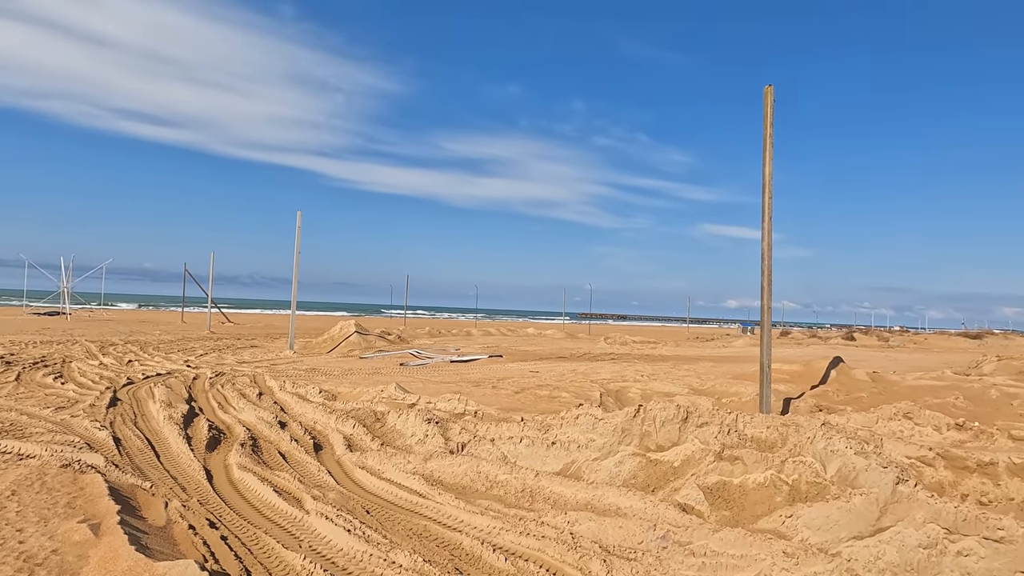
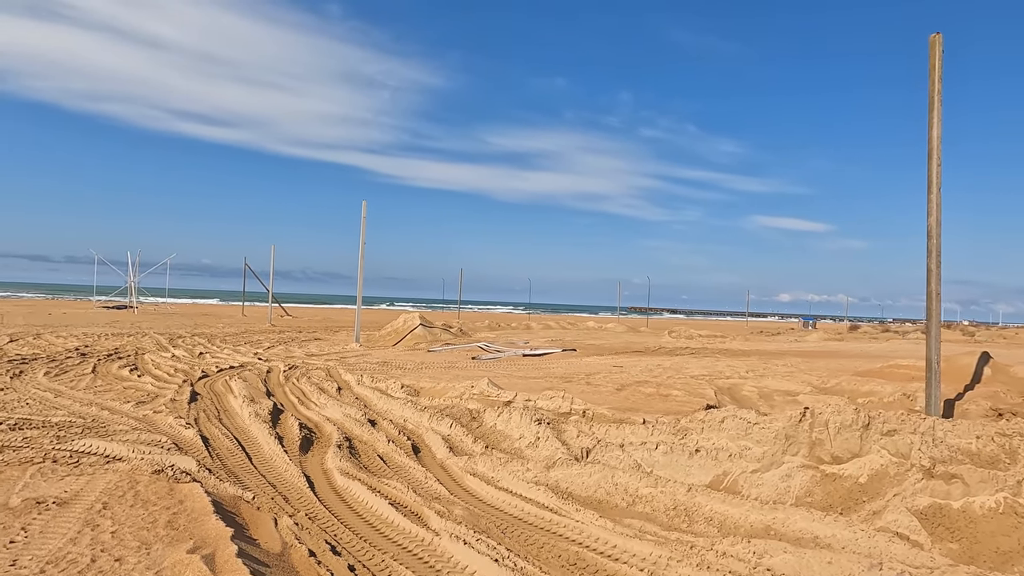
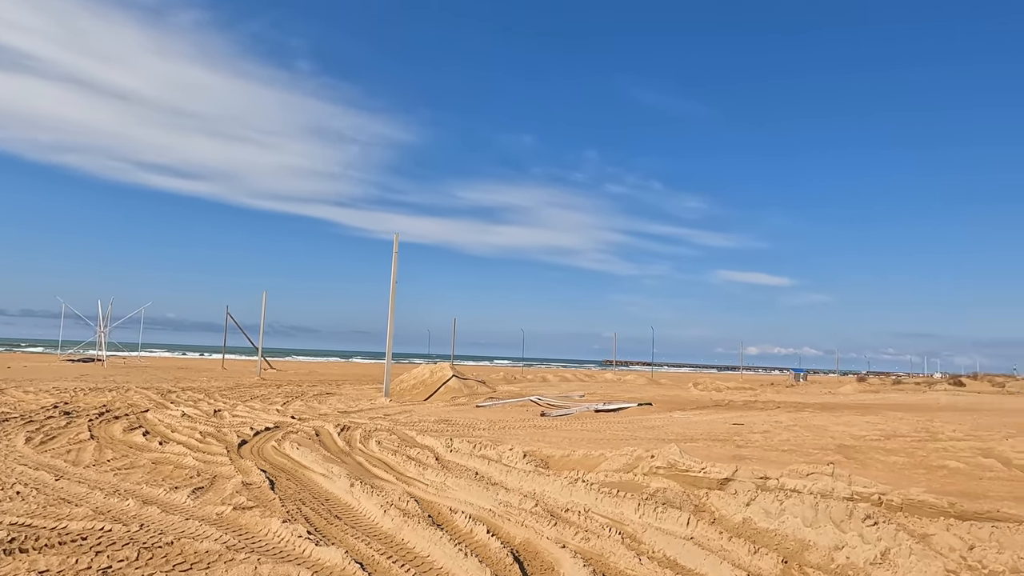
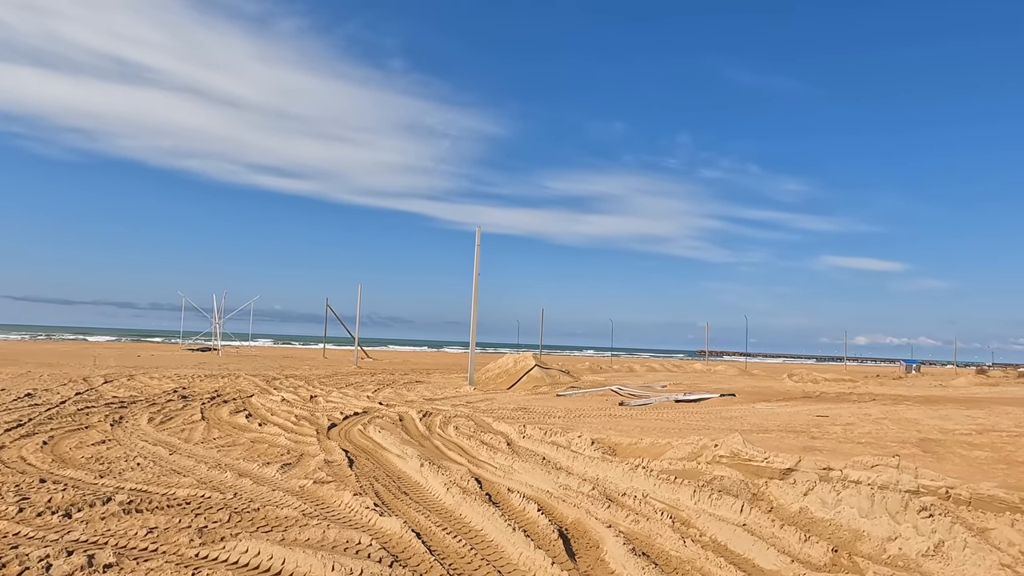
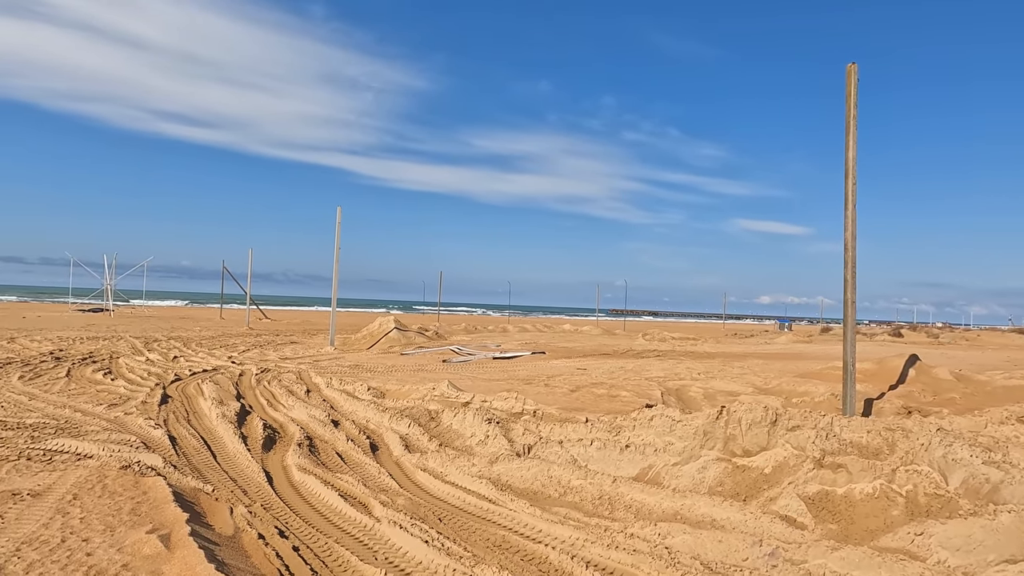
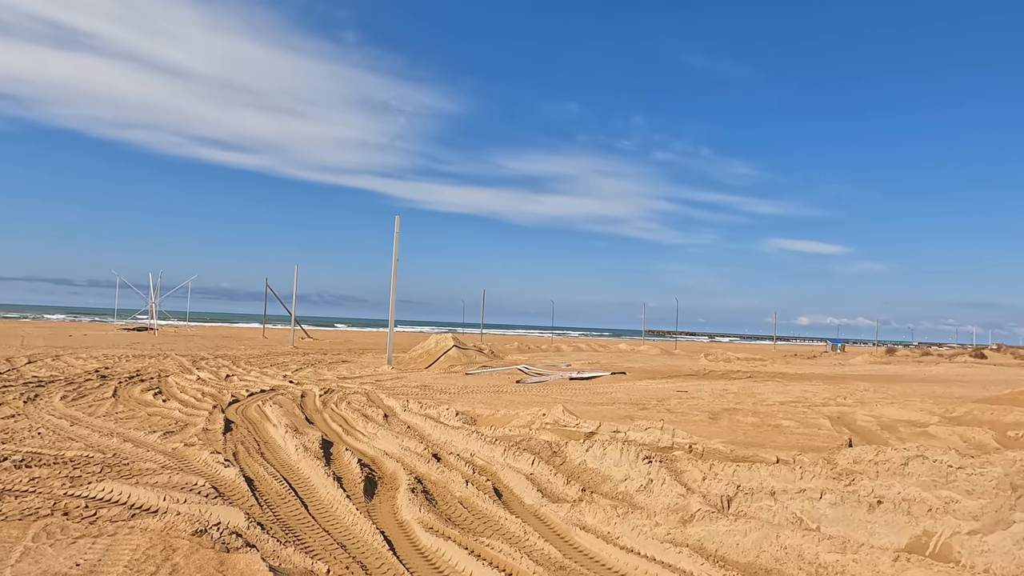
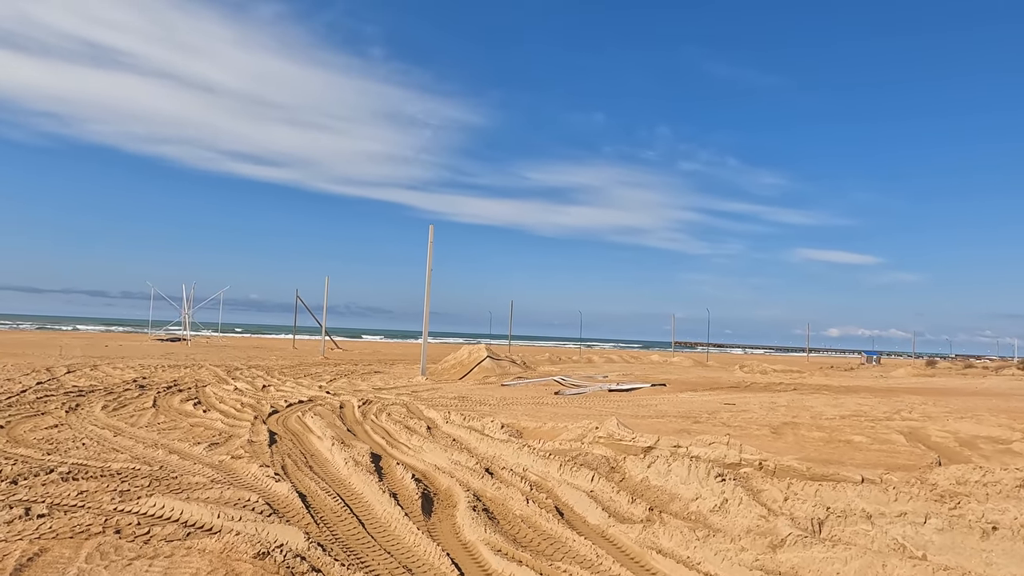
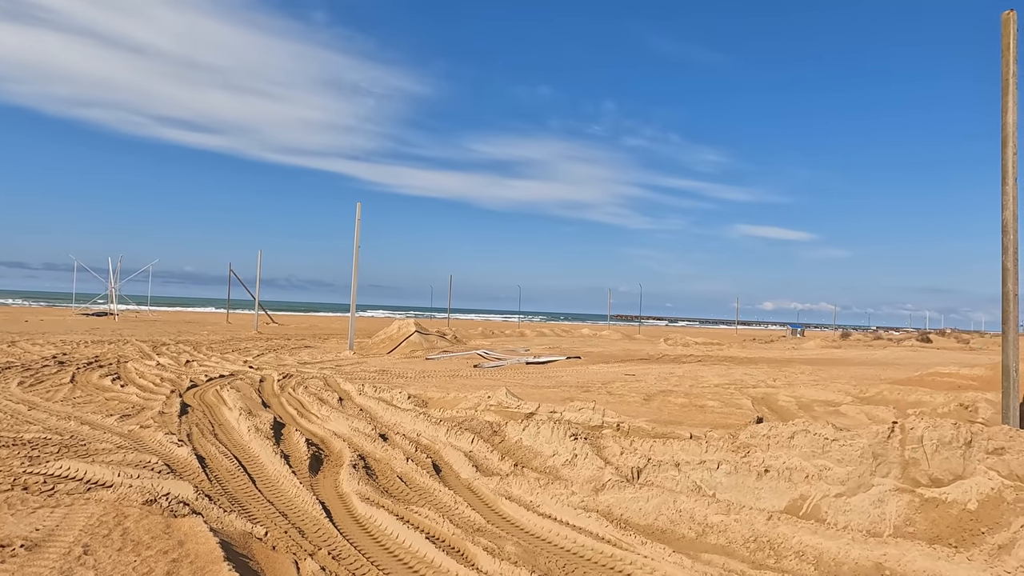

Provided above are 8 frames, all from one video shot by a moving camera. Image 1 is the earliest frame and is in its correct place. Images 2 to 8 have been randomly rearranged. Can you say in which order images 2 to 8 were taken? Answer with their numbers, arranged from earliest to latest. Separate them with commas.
5, 2, 8, 6, 7, 4, 3
